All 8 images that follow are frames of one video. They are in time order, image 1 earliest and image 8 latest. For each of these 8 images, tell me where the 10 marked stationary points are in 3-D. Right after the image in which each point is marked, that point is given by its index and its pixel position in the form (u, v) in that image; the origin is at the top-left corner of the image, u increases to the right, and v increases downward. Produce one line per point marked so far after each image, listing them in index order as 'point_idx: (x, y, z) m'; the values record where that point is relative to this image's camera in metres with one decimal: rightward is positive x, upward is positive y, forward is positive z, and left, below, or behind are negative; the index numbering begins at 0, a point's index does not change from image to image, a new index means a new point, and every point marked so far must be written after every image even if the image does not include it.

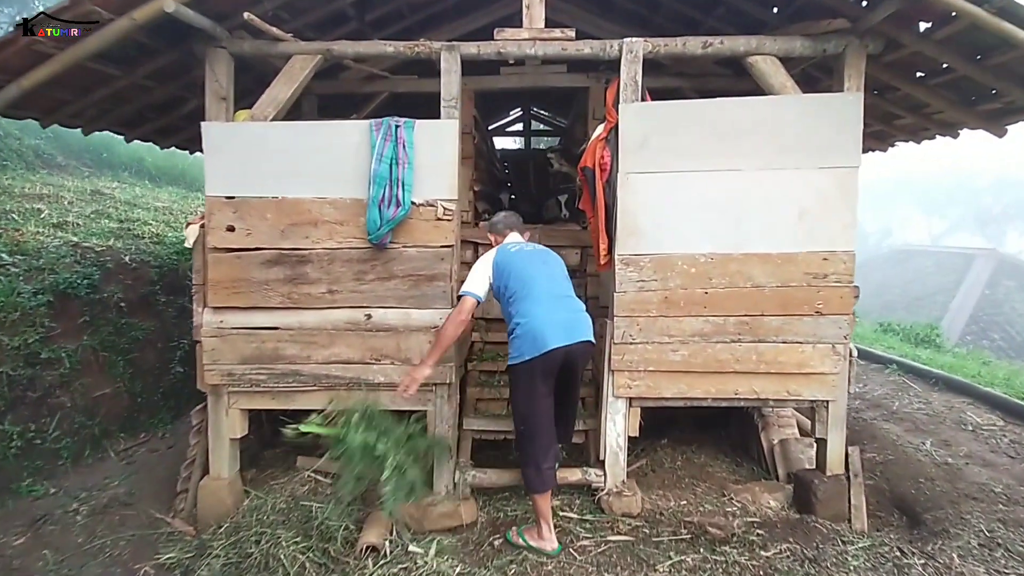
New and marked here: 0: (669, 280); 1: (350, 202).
0: (+1.0, +0.1, +3.8) m
1: (-1.1, +0.6, +3.8) m
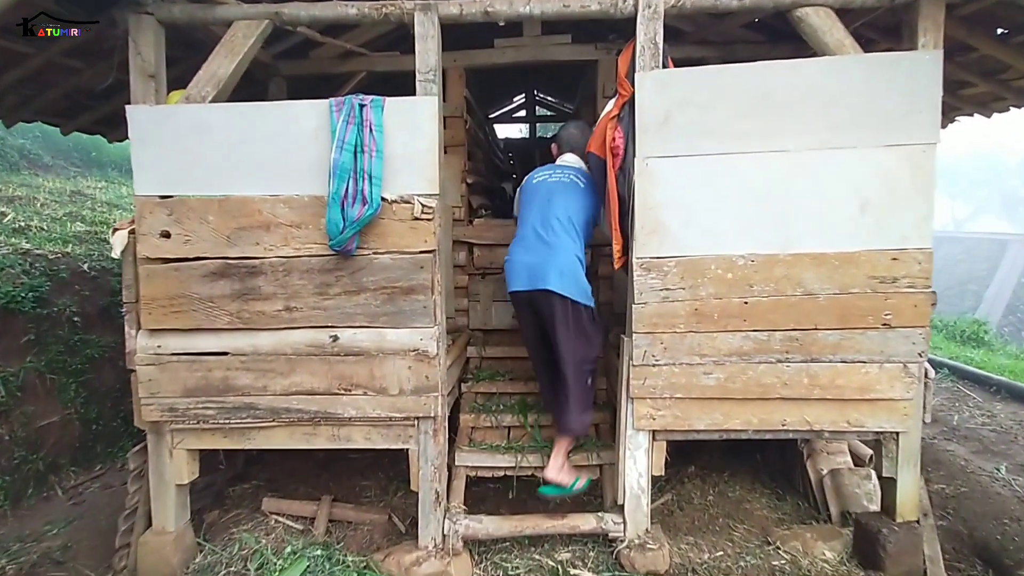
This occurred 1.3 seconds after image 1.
0: (+1.0, 0.0, +3.1) m
1: (-1.1, +0.5, +3.1) m
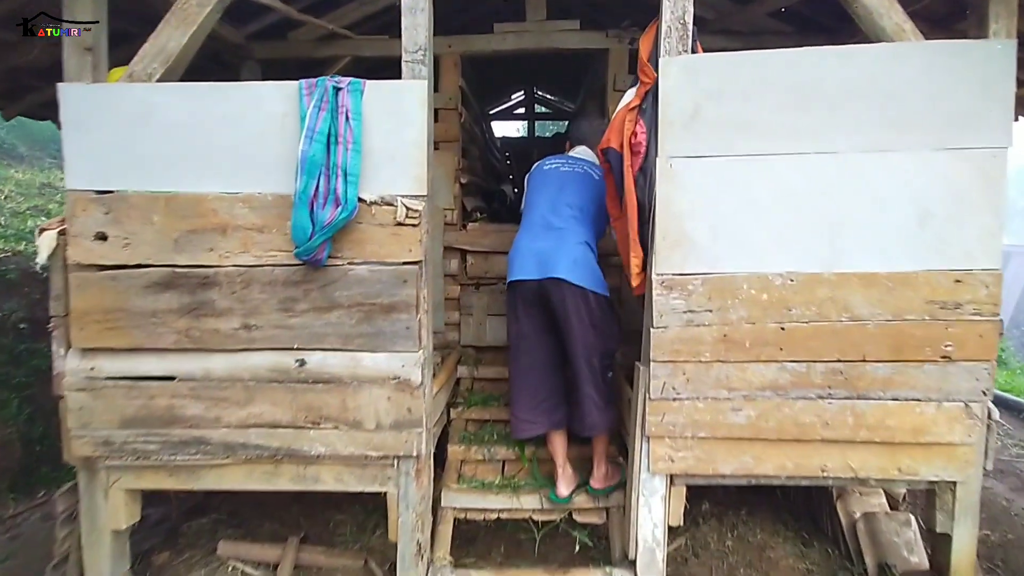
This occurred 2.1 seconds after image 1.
0: (+1.0, -0.1, +2.7) m
1: (-1.1, +0.4, +2.6) m
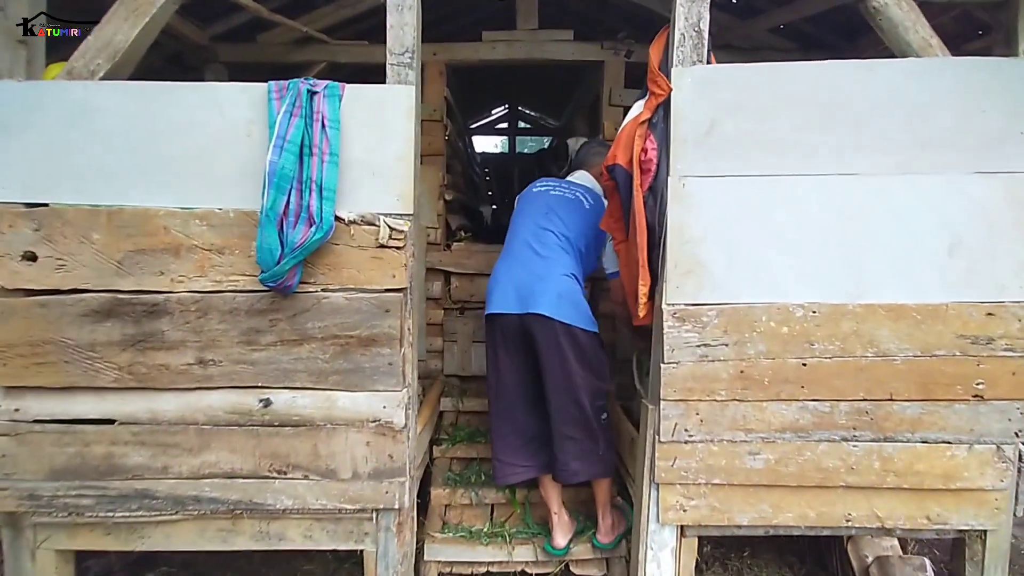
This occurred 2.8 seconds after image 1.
0: (+1.0, -0.2, +2.4) m
1: (-1.1, +0.3, +2.3) m
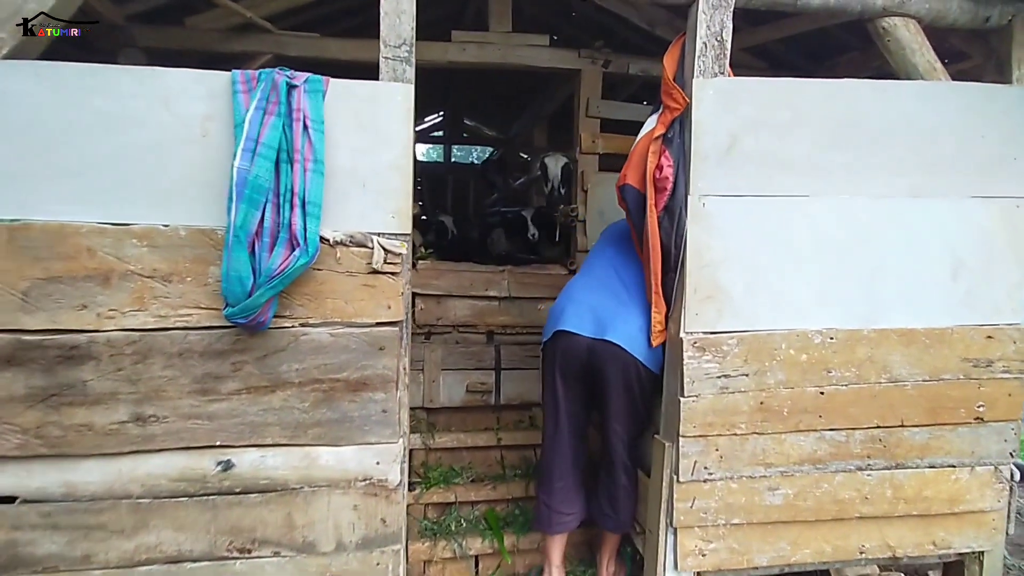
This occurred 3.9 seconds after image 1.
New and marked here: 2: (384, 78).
0: (+1.0, -0.3, +2.3) m
1: (-1.0, +0.2, +1.8) m
2: (-0.4, +0.7, +2.0) m
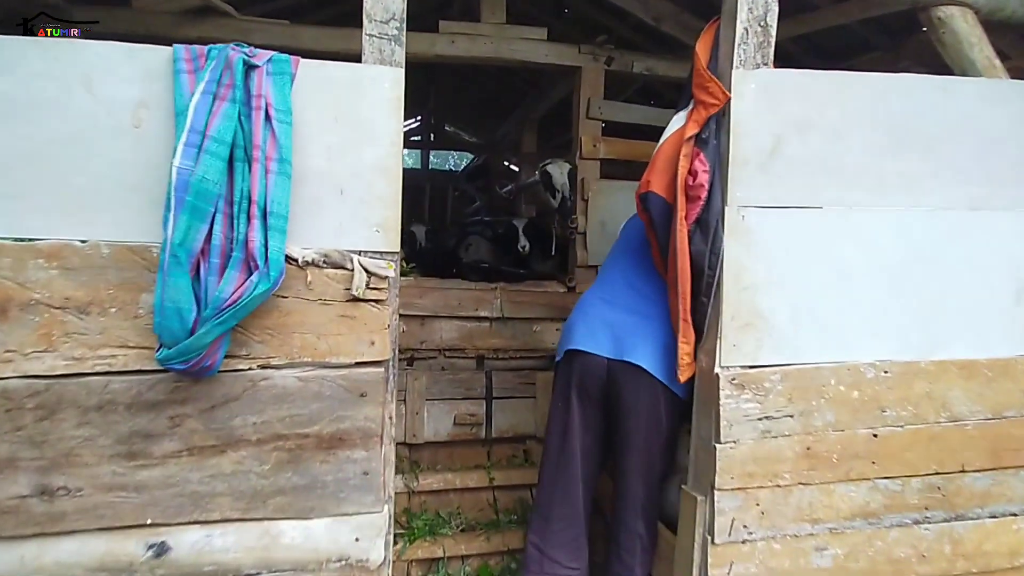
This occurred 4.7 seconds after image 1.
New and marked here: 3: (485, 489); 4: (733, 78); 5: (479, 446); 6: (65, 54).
0: (+1.0, -0.4, +2.0) m
1: (-1.0, +0.1, +1.4) m
2: (-0.4, +0.6, +1.6) m
3: (-0.1, -1.0, +3.0) m
4: (+0.7, +0.7, +1.9) m
5: (-0.2, -0.8, +3.1) m
6: (-1.1, +0.6, +1.4) m
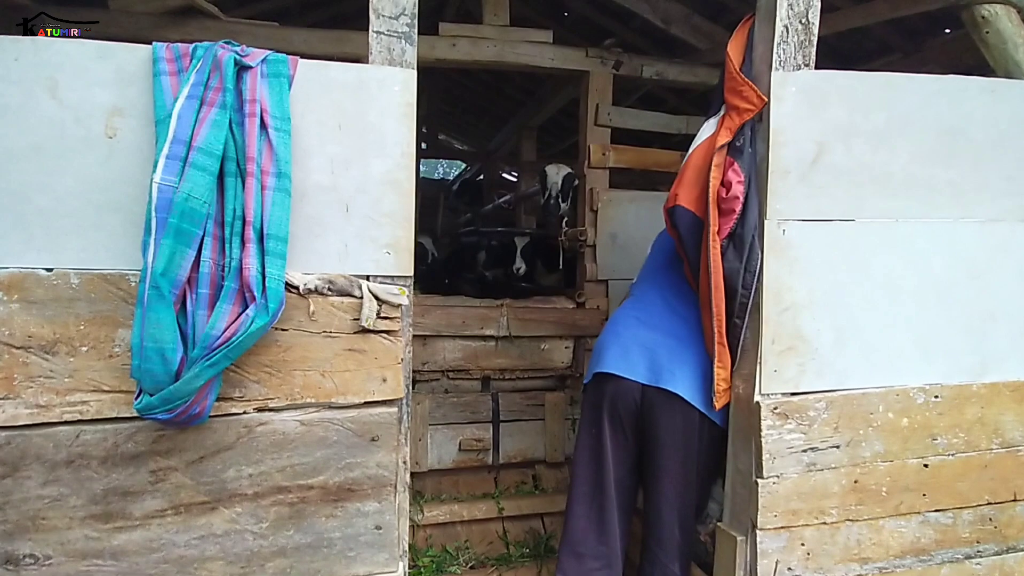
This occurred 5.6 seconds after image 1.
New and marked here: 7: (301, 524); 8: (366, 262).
0: (+1.1, -0.5, +1.8) m
1: (-0.9, 0.0, +1.2) m
2: (-0.3, +0.6, +1.4) m
3: (-0.1, -1.1, +2.8) m
4: (+0.8, +0.6, +1.7) m
5: (-0.1, -0.9, +2.9) m
6: (-1.0, +0.5, +1.2) m
7: (-0.5, -0.6, +1.3) m
8: (-0.3, +0.1, +1.4) m
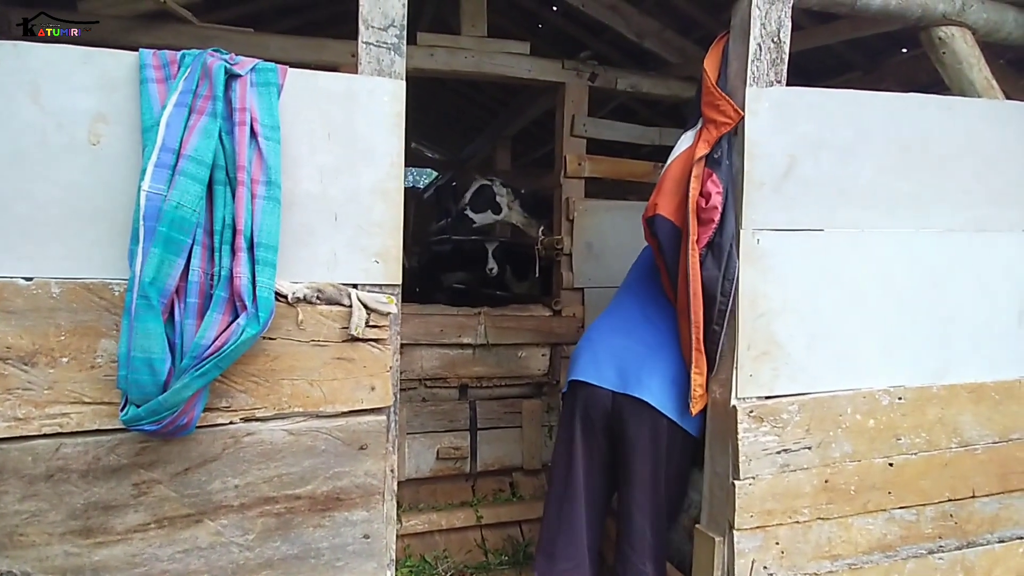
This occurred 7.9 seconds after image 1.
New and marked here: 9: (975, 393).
0: (+1.1, -0.5, +1.9) m
1: (-0.9, 0.0, +1.2) m
2: (-0.4, +0.5, +1.4) m
3: (-0.2, -1.2, +2.8) m
4: (+0.7, +0.6, +1.8) m
5: (-0.2, -1.0, +2.9) m
6: (-1.1, +0.5, +1.2) m
7: (-0.5, -0.6, +1.3) m
8: (-0.4, 0.0, +1.4) m
9: (+1.6, -0.4, +2.0) m
